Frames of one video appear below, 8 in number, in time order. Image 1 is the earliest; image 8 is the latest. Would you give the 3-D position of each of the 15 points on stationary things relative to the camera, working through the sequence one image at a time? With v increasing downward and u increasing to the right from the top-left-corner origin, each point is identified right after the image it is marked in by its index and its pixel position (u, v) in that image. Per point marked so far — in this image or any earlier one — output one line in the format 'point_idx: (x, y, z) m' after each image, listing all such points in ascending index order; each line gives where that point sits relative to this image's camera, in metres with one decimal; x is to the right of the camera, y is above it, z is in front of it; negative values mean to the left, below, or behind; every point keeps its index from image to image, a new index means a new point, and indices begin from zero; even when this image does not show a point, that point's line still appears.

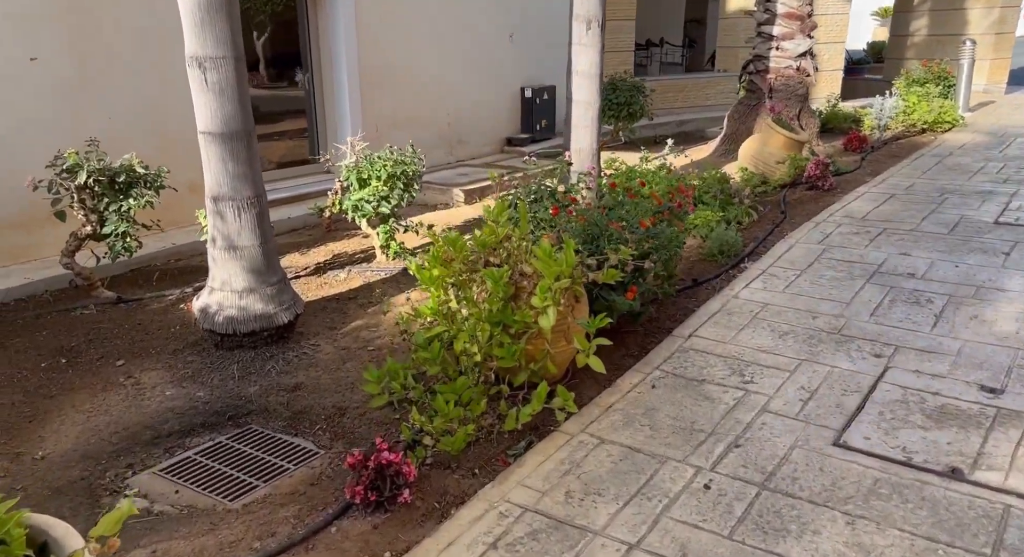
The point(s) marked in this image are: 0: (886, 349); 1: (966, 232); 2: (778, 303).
0: (+1.7, -0.3, +3.3) m
1: (+3.0, +0.3, +4.8) m
2: (+1.4, -0.1, +3.8) m
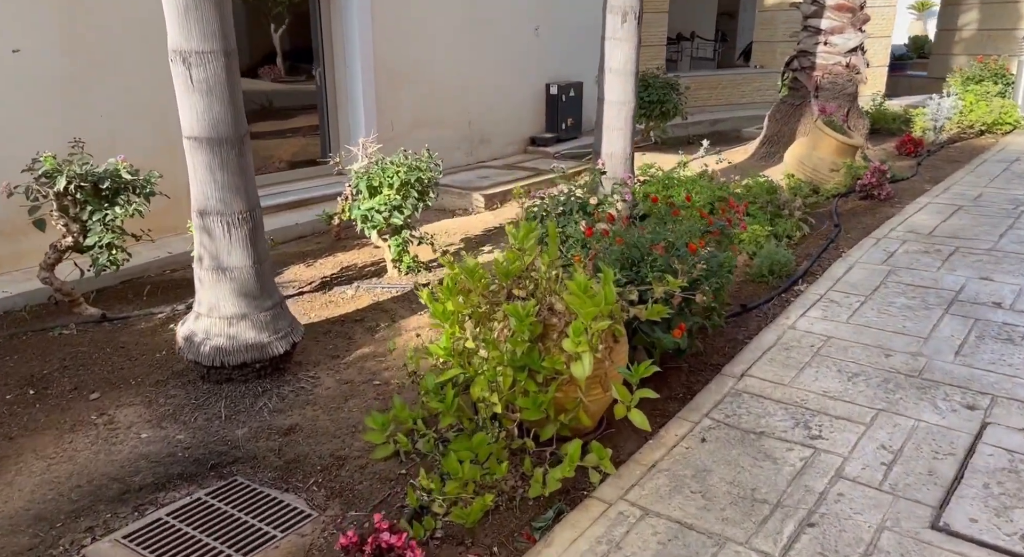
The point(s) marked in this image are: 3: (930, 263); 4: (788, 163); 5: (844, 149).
0: (+1.8, -0.5, +2.8) m
1: (+3.1, +0.1, +4.3) m
2: (+1.5, -0.3, +3.4) m
3: (+2.4, +0.1, +4.2) m
4: (+2.2, +0.9, +5.9) m
5: (+2.5, +1.0, +5.6) m
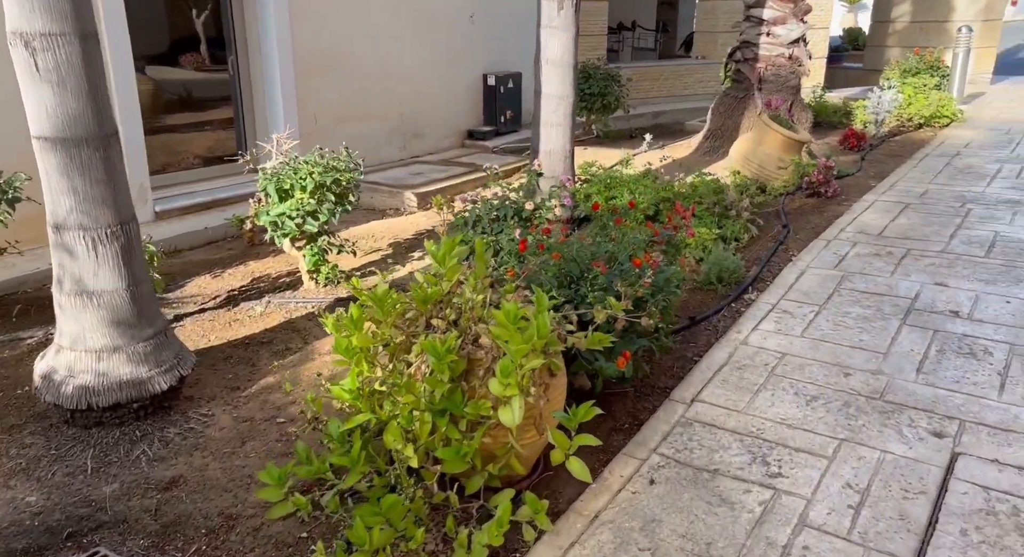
0: (+1.5, -0.5, +2.6) m
1: (+2.8, +0.1, +4.1) m
2: (+1.2, -0.3, +3.1) m
3: (+2.0, +0.1, +4.0) m
4: (+1.7, +0.9, +5.6) m
5: (+2.0, +1.0, +5.4) m
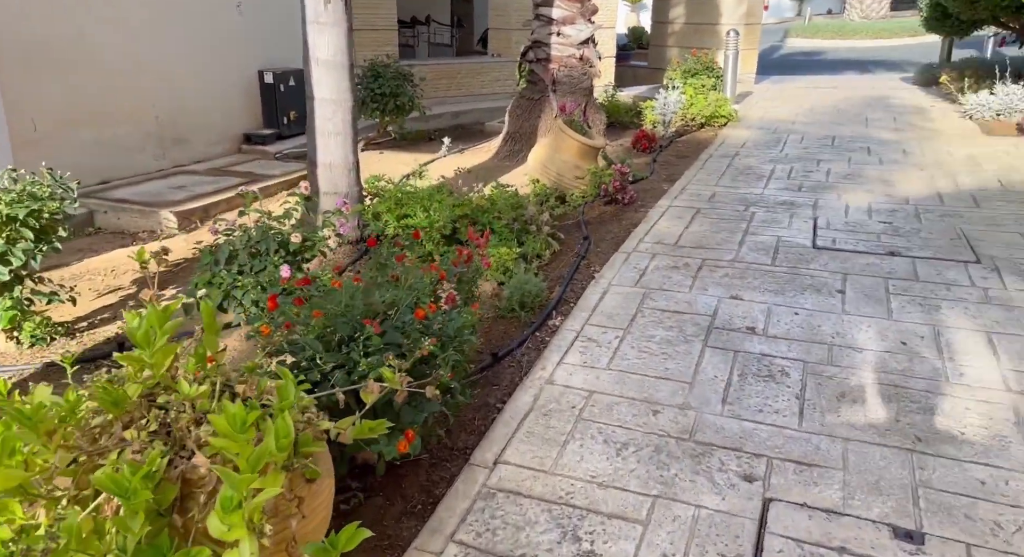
0: (+0.8, -0.6, +2.4) m
1: (+1.6, +0.1, +4.2) m
2: (+0.4, -0.4, +2.9) m
3: (+0.9, 0.0, +3.9) m
4: (+0.1, +0.8, +5.4) m
5: (+0.5, +0.9, +5.3) m
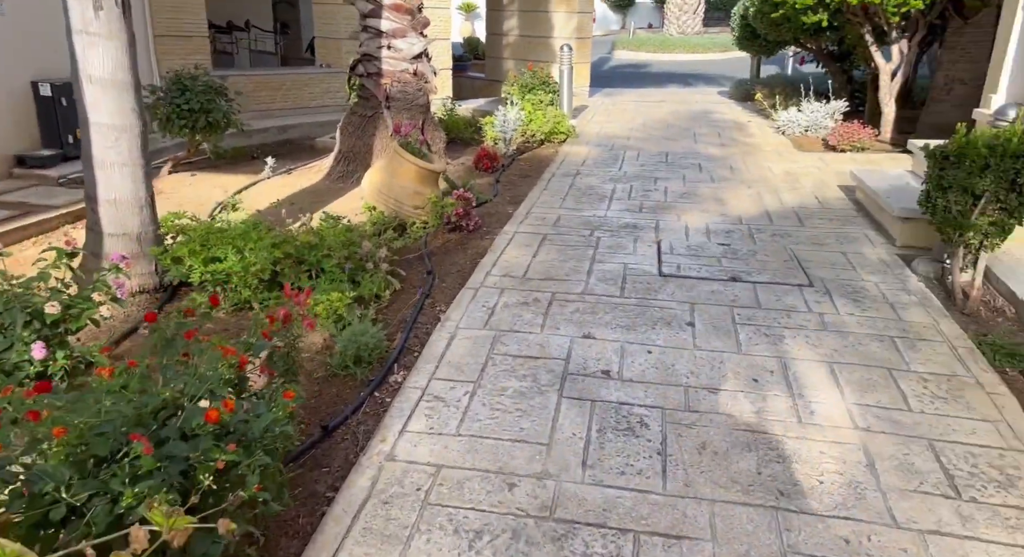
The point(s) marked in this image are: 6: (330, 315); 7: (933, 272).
0: (+0.3, -0.8, +2.2) m
1: (+0.7, -0.1, +4.1) m
2: (-0.2, -0.6, +2.5) m
3: (+0.1, -0.2, +3.6) m
4: (-1.0, +0.6, +5.0) m
5: (-0.6, +0.7, +5.0) m
6: (-0.8, -0.2, +3.3) m
7: (+2.5, 0.0, +4.3) m
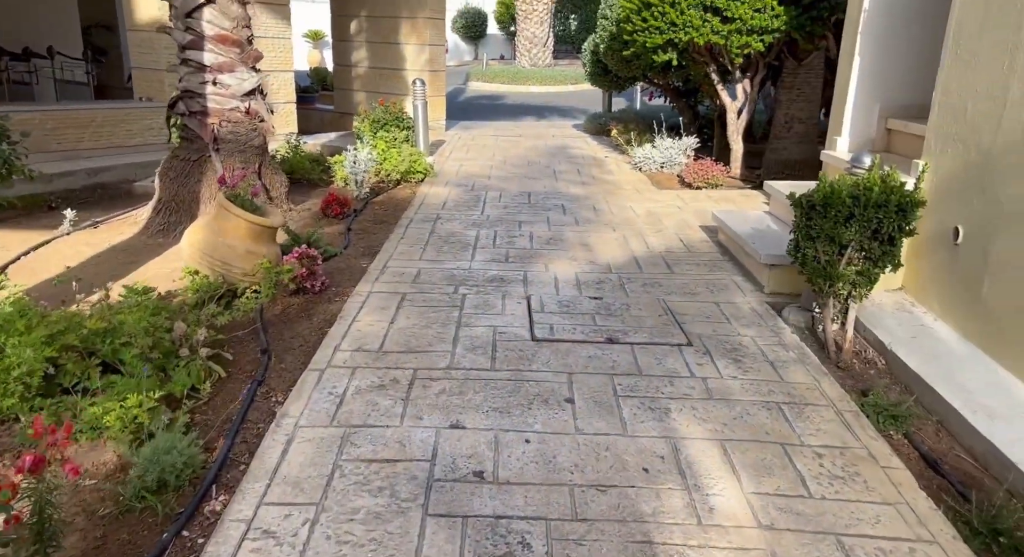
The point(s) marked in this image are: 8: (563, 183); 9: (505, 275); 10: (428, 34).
0: (0.0, -1.1, +1.7) m
1: (0.0, -0.4, +3.7) m
2: (-0.6, -0.9, +1.9) m
3: (-0.5, -0.6, +3.1) m
4: (-1.9, +0.2, +4.2) m
5: (-1.5, +0.3, +4.3) m
6: (-1.4, -0.5, +2.6) m
7: (+1.7, -0.2, +4.2) m
8: (+0.6, +1.1, +8.3) m
9: (0.0, 0.0, +5.0) m
10: (-1.5, +4.2, +12.8) m
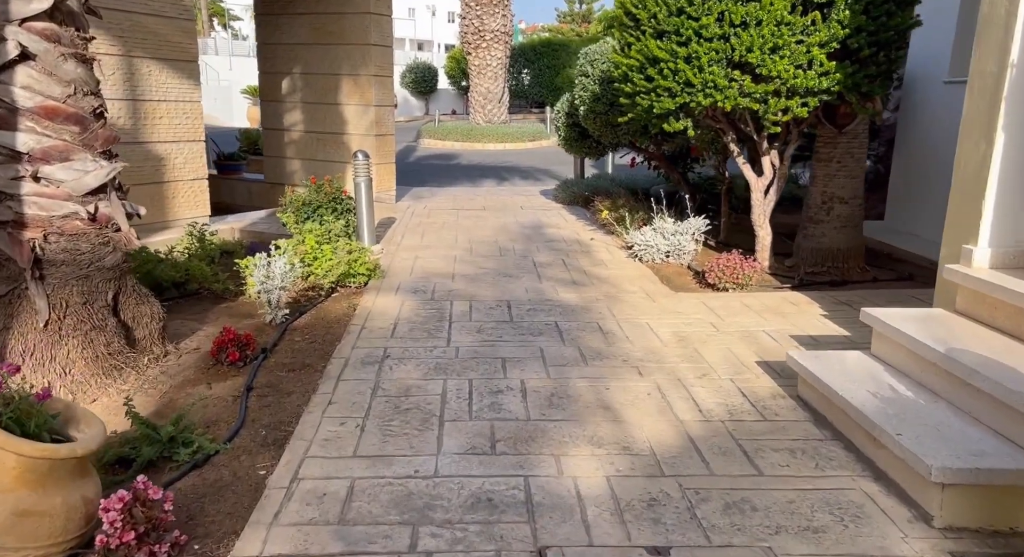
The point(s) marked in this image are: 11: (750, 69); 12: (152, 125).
0: (+0.2, -1.7, -0.3) m
1: (0.0, -1.2, +1.7) m
2: (-0.4, -1.6, -0.1) m
3: (-0.4, -1.3, +1.1) m
4: (-1.8, -0.7, +2.2) m
5: (-1.5, -0.6, +2.3) m
6: (-1.2, -1.3, +0.6) m
7: (+1.7, -1.1, +2.3) m
8: (+0.3, -0.1, +6.4) m
9: (-0.1, -0.9, +3.1) m
10: (-2.1, +2.8, +11.0) m
11: (+1.9, +1.6, +5.8) m
12: (-3.8, +1.6, +7.8) m
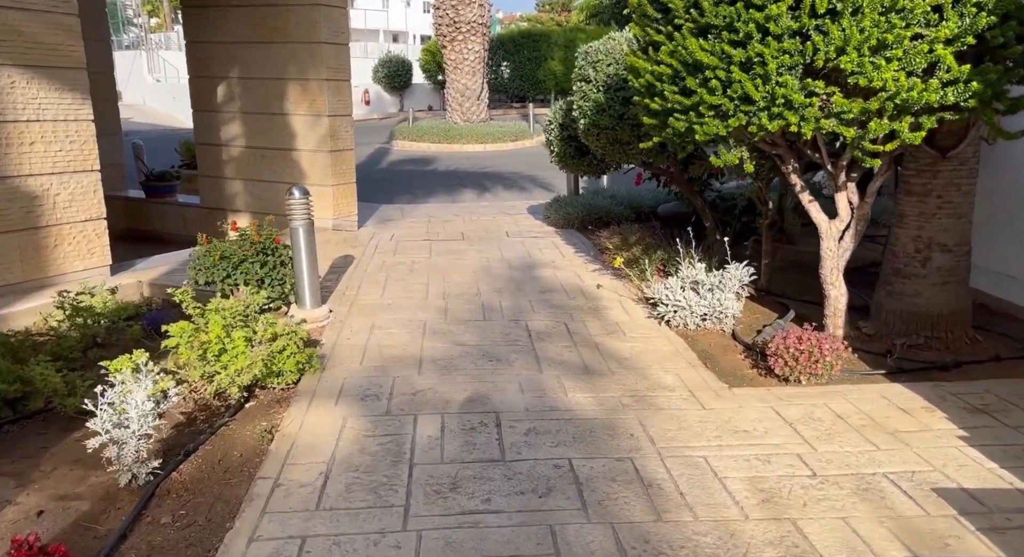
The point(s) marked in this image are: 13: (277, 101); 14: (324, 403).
0: (+0.3, -2.4, -2.1) m
1: (+0.1, -1.8, -0.1) m
2: (-0.3, -2.3, -1.9) m
3: (-0.3, -2.0, -0.7) m
4: (-1.8, -1.4, +0.3) m
5: (-1.4, -1.2, +0.4) m
6: (-1.1, -1.9, -1.2) m
7: (+1.7, -1.6, +0.6) m
8: (+0.2, -0.6, +4.6) m
9: (-0.1, -1.5, +1.3) m
10: (-2.3, +2.2, +9.1) m
11: (+1.8, +1.1, +4.1) m
12: (-4.0, +1.0, +5.9) m
13: (-3.0, +2.3, +9.3) m
14: (-1.1, -0.7, +4.3) m
